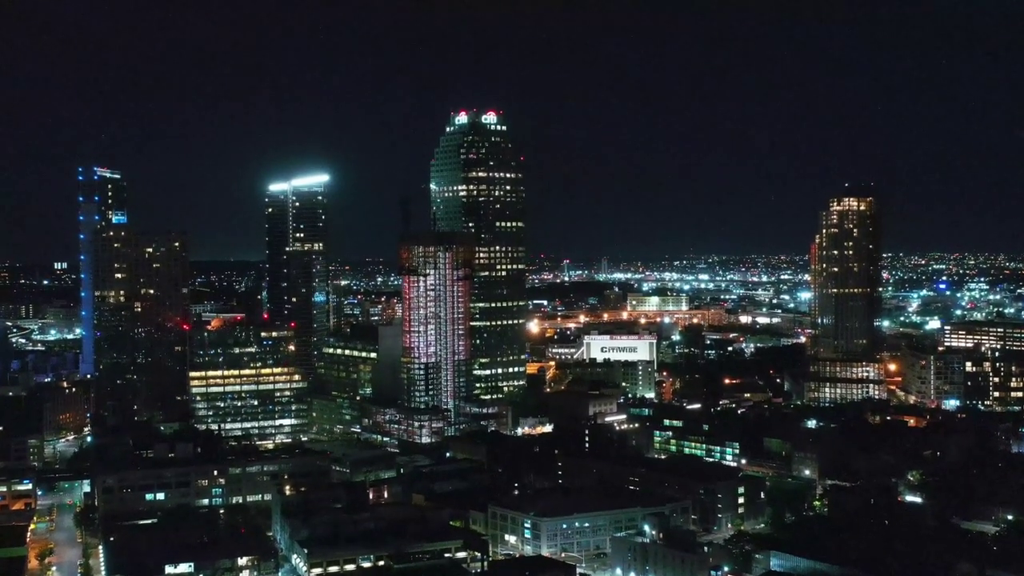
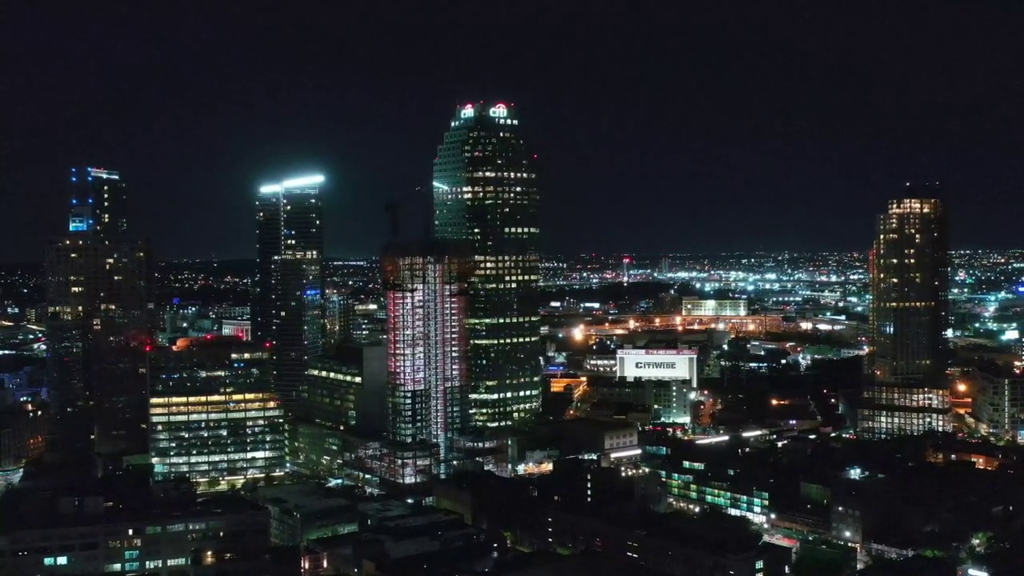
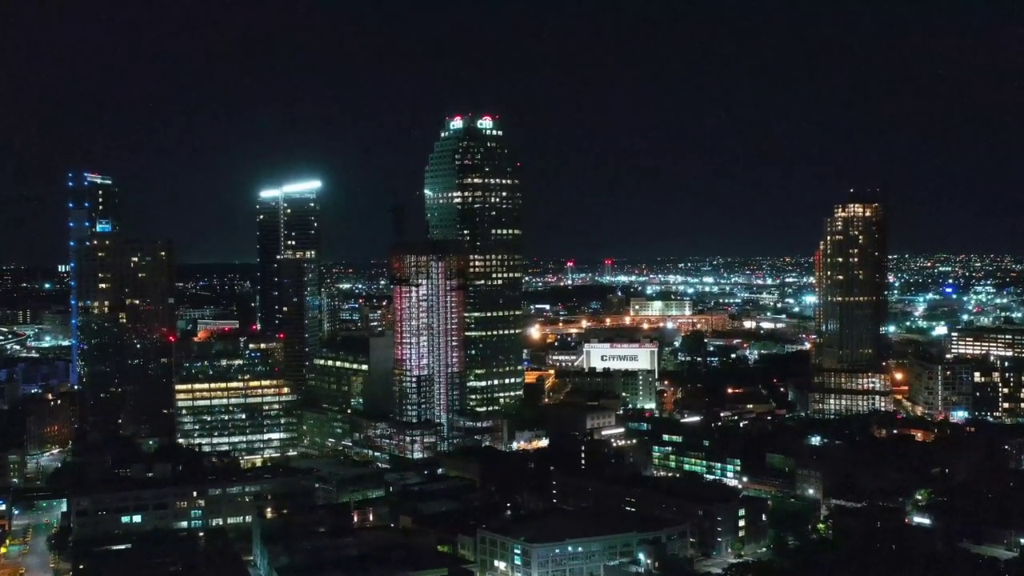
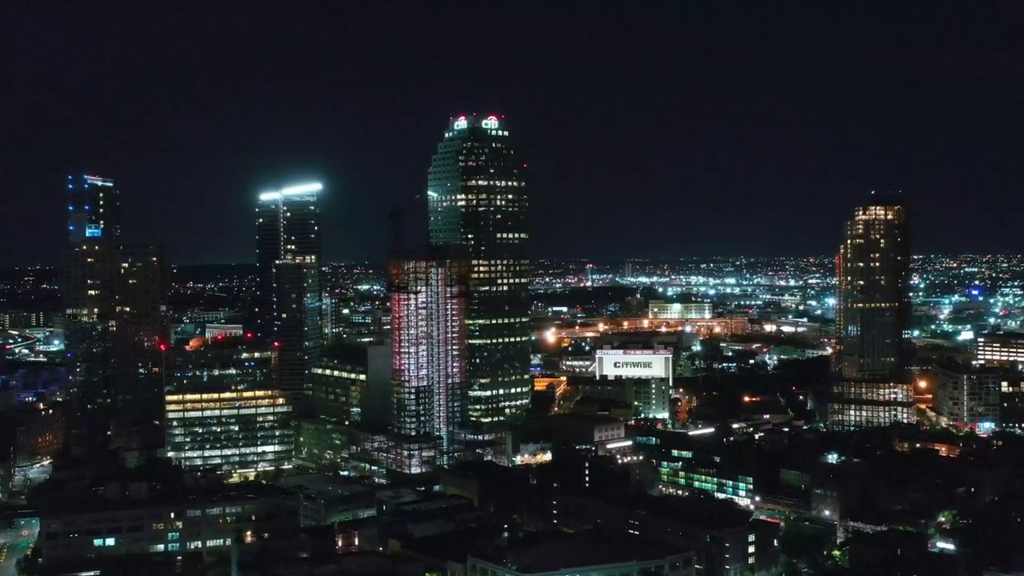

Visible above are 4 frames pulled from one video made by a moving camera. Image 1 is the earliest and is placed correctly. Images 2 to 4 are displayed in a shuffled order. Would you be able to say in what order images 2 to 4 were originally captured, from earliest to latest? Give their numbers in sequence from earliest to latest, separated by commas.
3, 4, 2
